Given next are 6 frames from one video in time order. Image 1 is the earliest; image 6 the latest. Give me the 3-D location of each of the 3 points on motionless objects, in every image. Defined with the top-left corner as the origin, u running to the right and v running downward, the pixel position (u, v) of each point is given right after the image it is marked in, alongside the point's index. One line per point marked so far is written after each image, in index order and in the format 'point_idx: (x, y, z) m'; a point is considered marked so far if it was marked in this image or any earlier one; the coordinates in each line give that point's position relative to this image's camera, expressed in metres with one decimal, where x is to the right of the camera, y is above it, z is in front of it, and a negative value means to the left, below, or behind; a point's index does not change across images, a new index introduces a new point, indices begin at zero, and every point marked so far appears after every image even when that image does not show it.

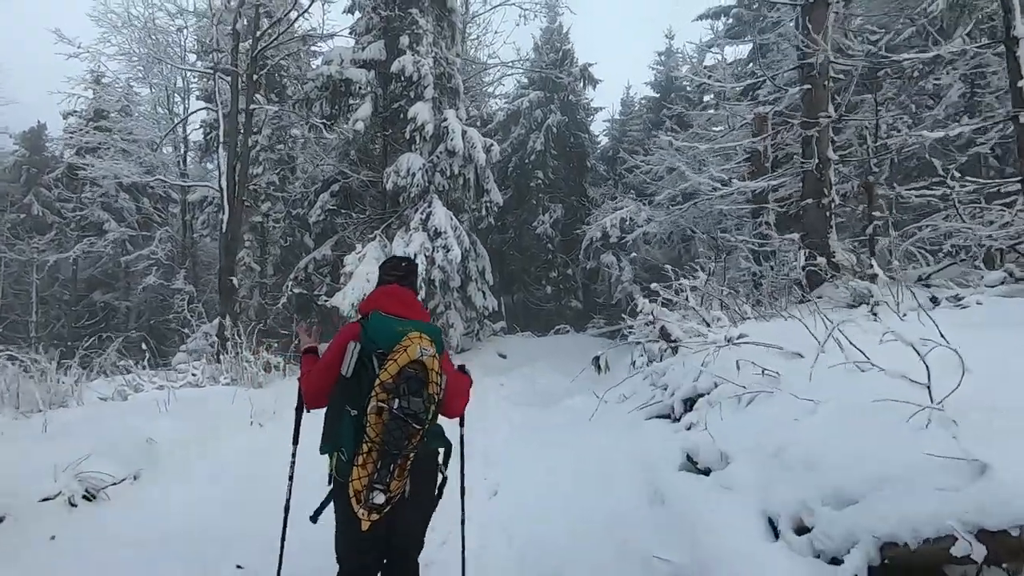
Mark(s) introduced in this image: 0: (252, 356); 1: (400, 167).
0: (-5.0, -1.3, +10.5) m
1: (-2.9, +3.2, +14.1) m
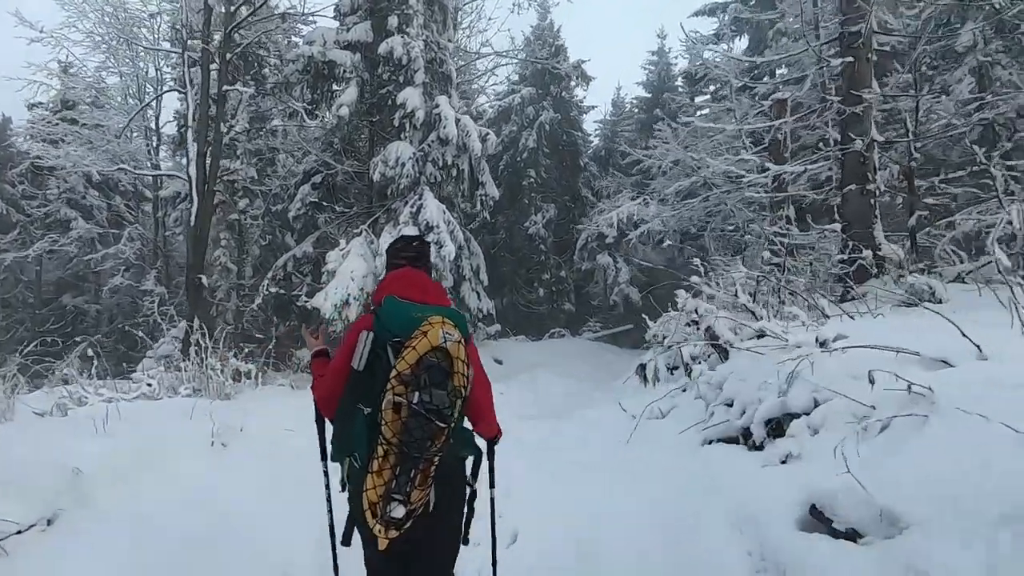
0: (-5.0, -1.3, +9.3) m
1: (-3.0, +3.2, +13.0) m
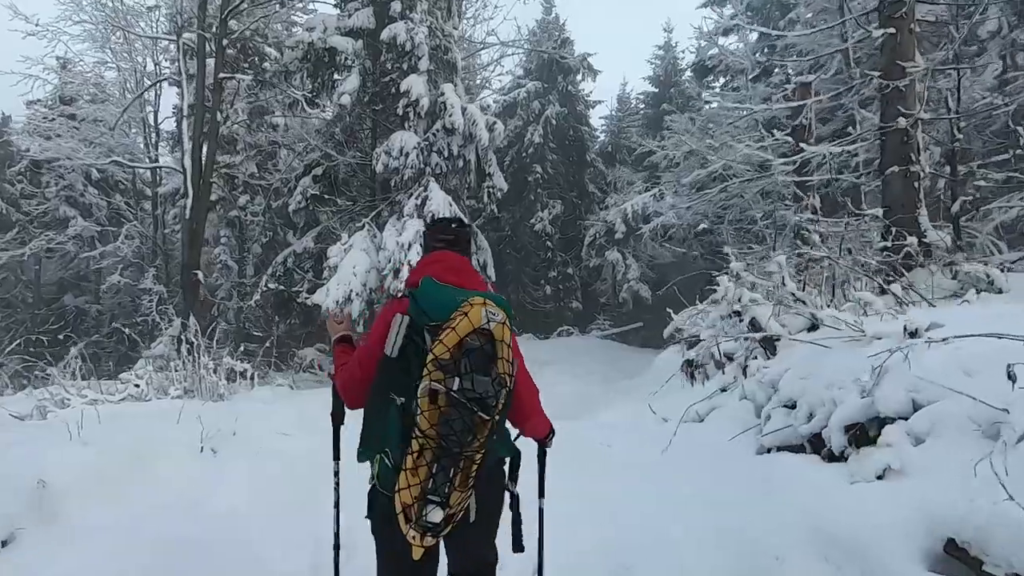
0: (-4.8, -1.2, +8.8) m
1: (-2.8, +3.3, +12.4) m
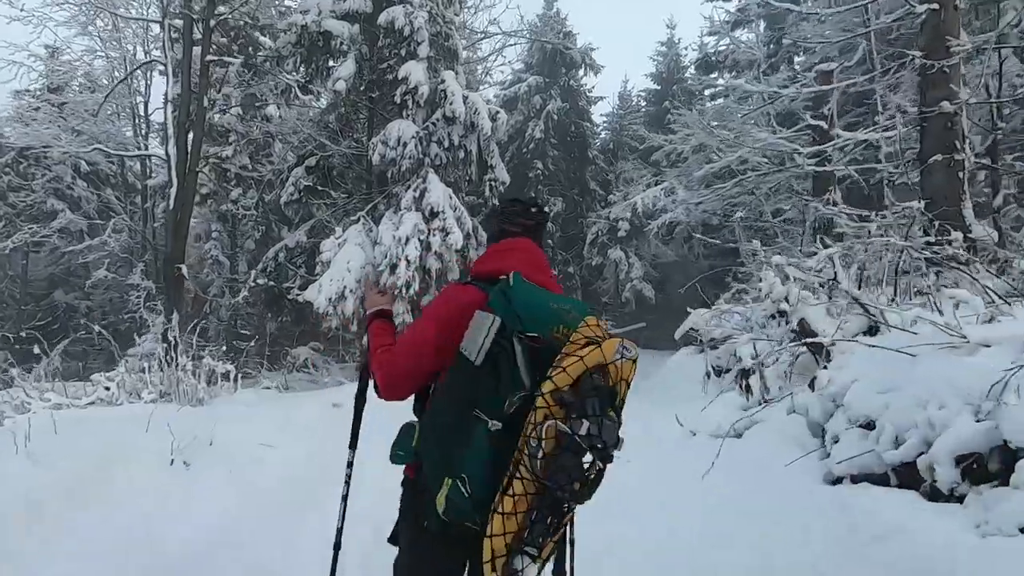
0: (-4.7, -1.1, +8.1) m
1: (-2.7, +3.3, +11.8) m
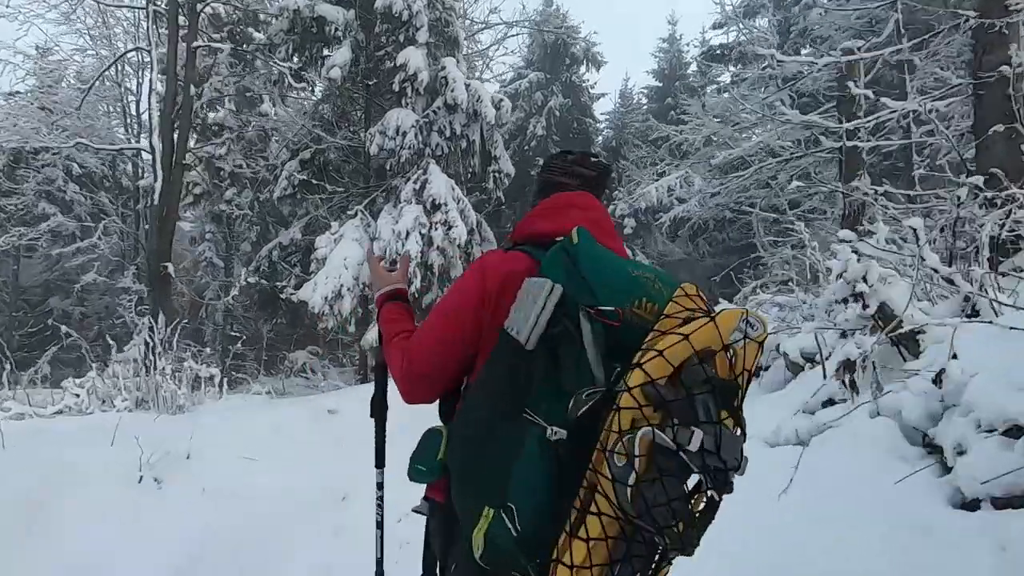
0: (-4.5, -1.1, +7.4) m
1: (-2.6, +3.4, +11.2) m
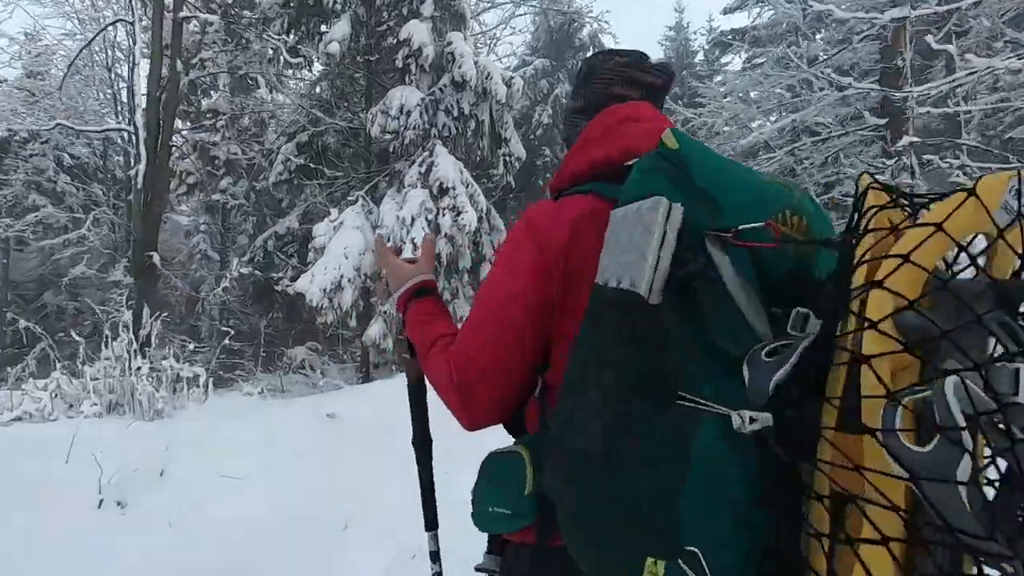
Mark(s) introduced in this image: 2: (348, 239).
0: (-4.3, -1.0, +6.7) m
1: (-2.4, +3.5, +10.4) m
2: (-3.0, +0.9, +9.8) m
